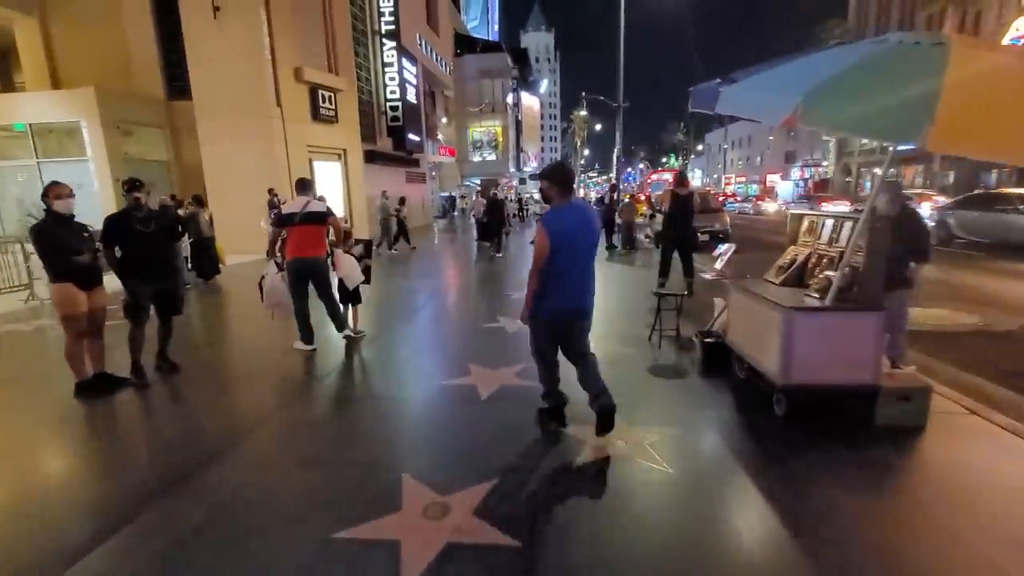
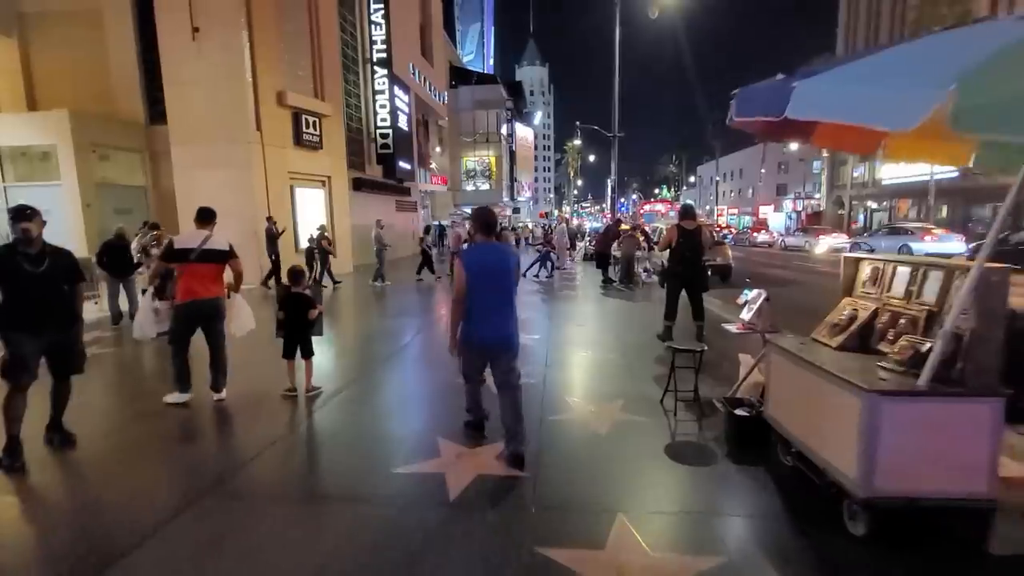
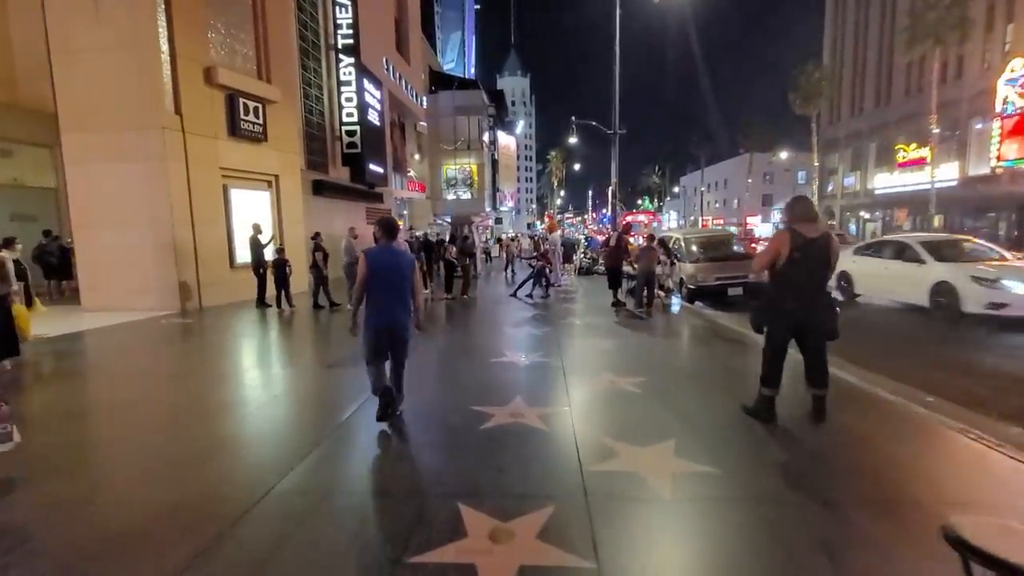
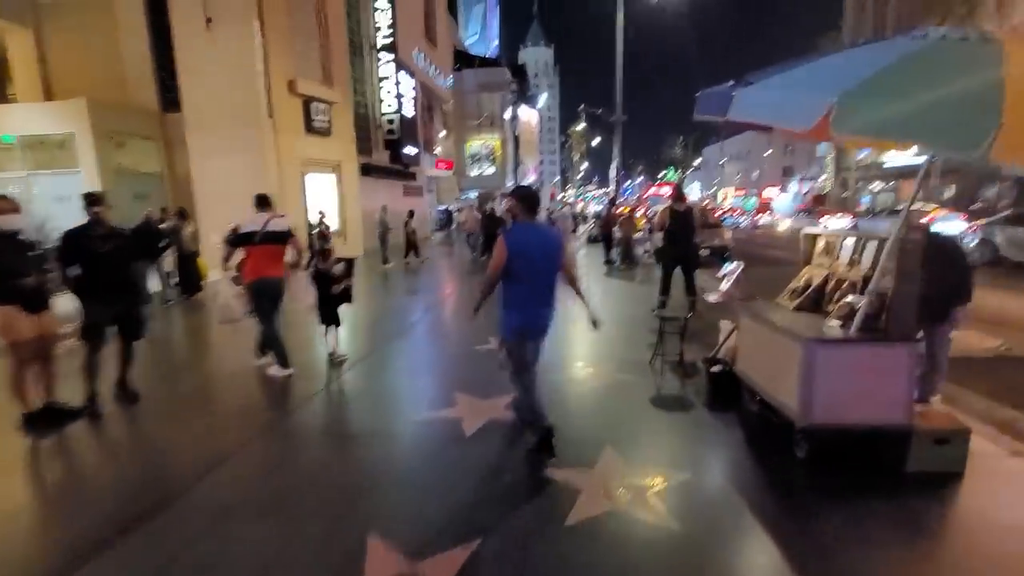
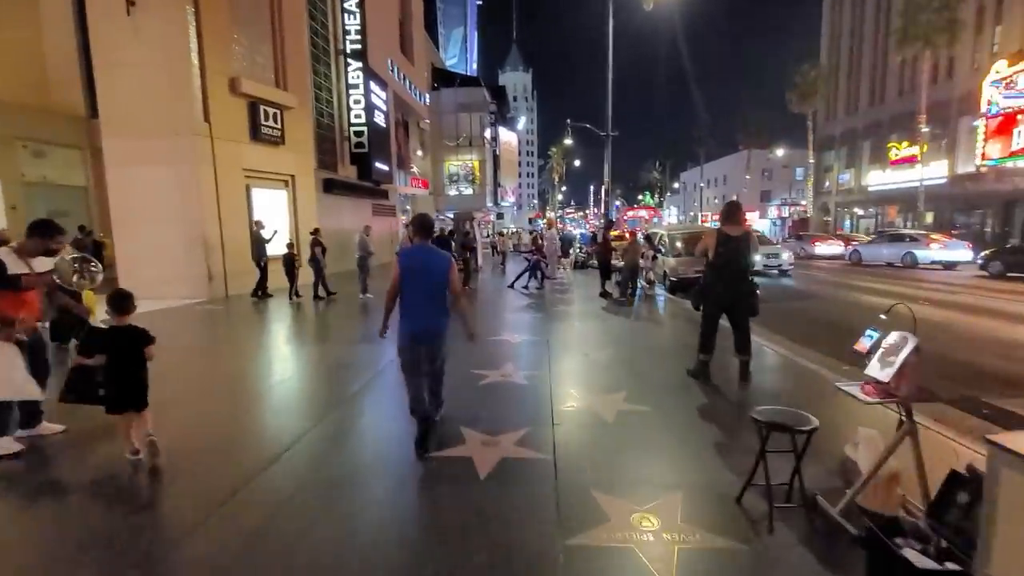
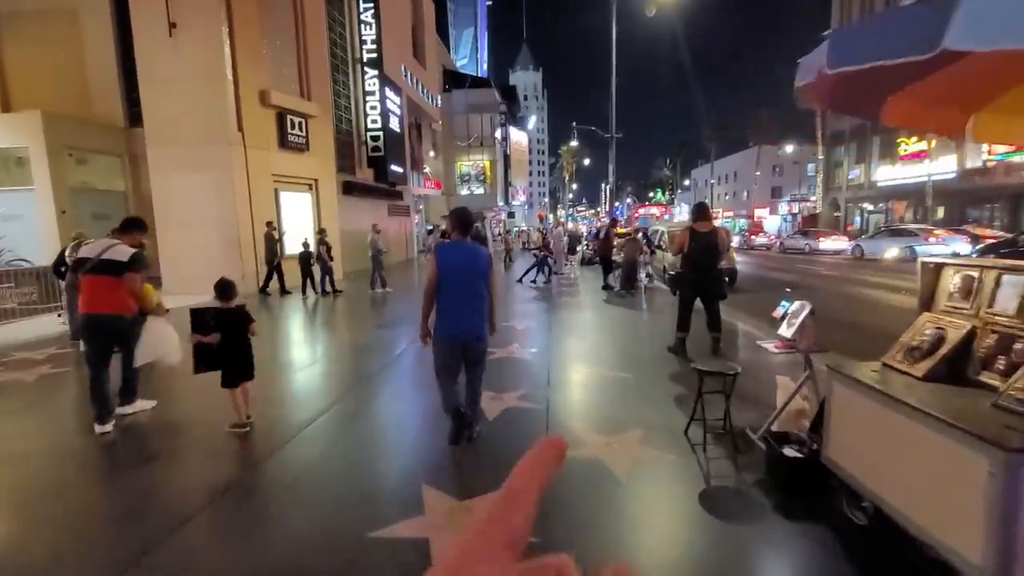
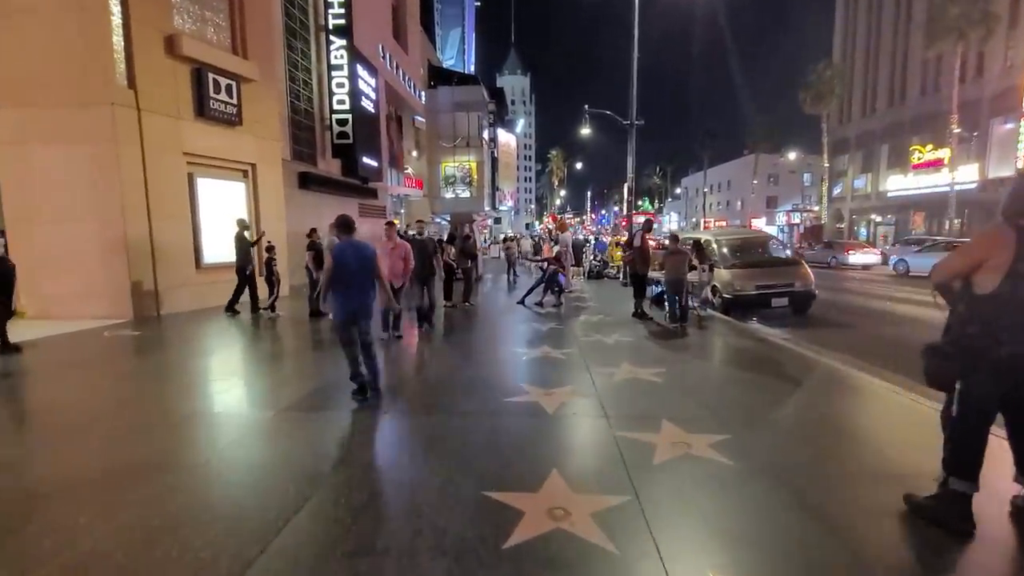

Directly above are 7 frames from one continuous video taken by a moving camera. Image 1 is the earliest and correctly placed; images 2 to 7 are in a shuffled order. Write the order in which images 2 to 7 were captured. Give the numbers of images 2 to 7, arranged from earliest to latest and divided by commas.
4, 2, 6, 5, 3, 7
